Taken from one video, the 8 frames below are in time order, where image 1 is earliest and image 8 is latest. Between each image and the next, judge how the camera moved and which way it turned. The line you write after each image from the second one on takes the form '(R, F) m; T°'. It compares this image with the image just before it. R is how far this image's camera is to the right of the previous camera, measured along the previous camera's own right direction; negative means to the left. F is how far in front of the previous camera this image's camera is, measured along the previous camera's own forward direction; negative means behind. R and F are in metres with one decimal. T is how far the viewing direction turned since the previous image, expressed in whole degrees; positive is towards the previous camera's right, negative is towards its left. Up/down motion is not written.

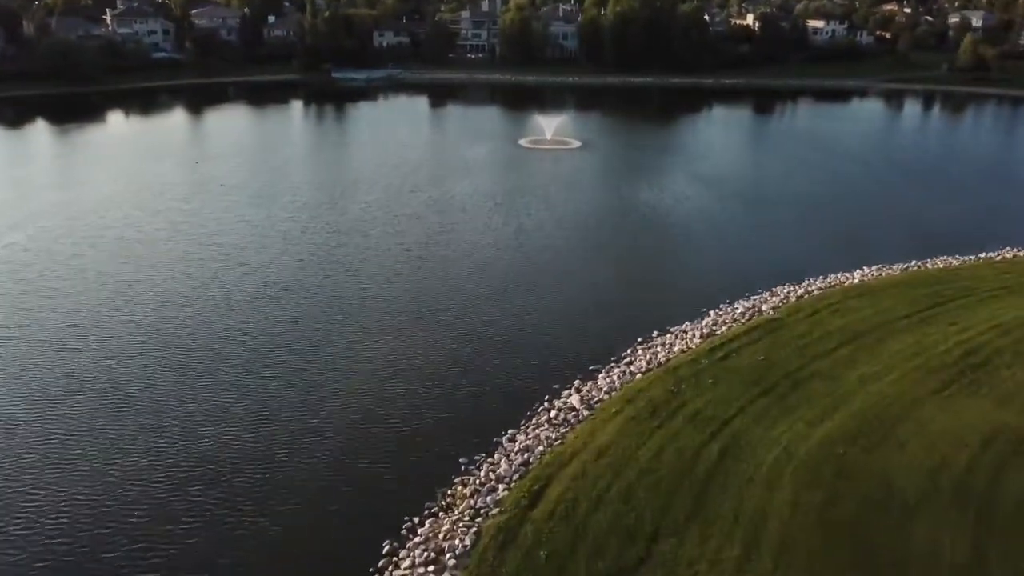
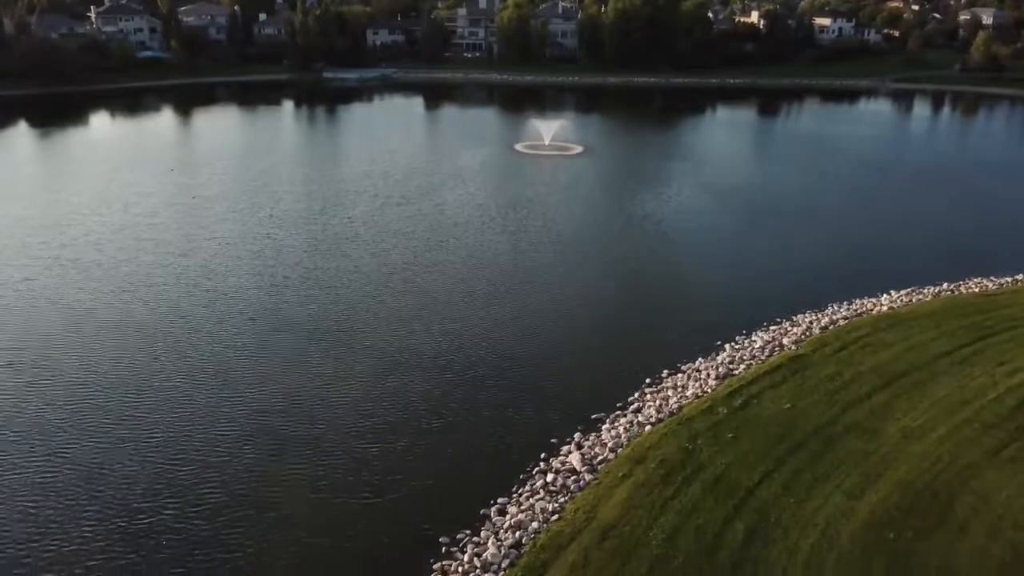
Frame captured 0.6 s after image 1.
(+0.1, +1.3) m; 0°
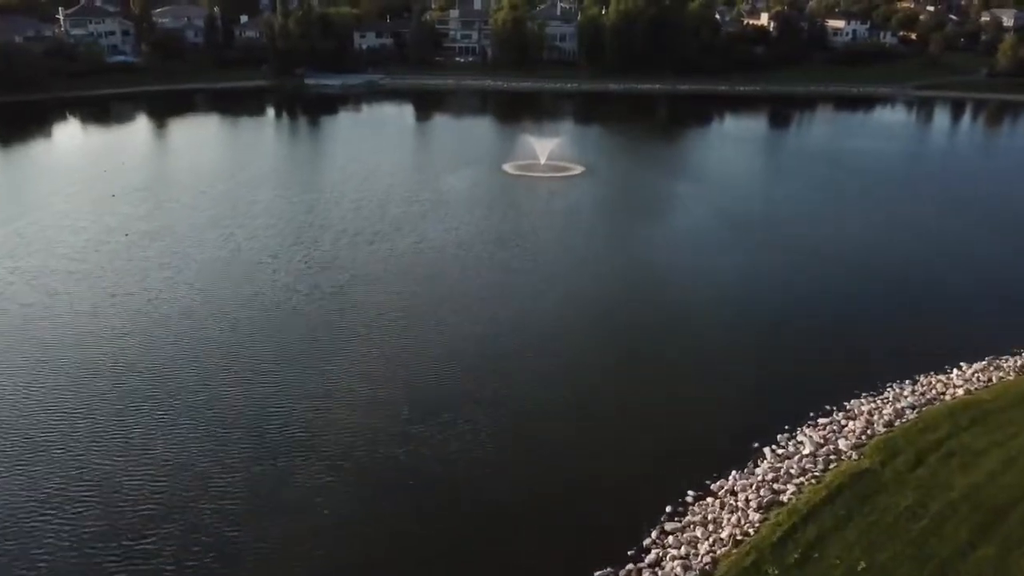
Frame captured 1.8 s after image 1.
(+0.2, +2.5) m; 0°
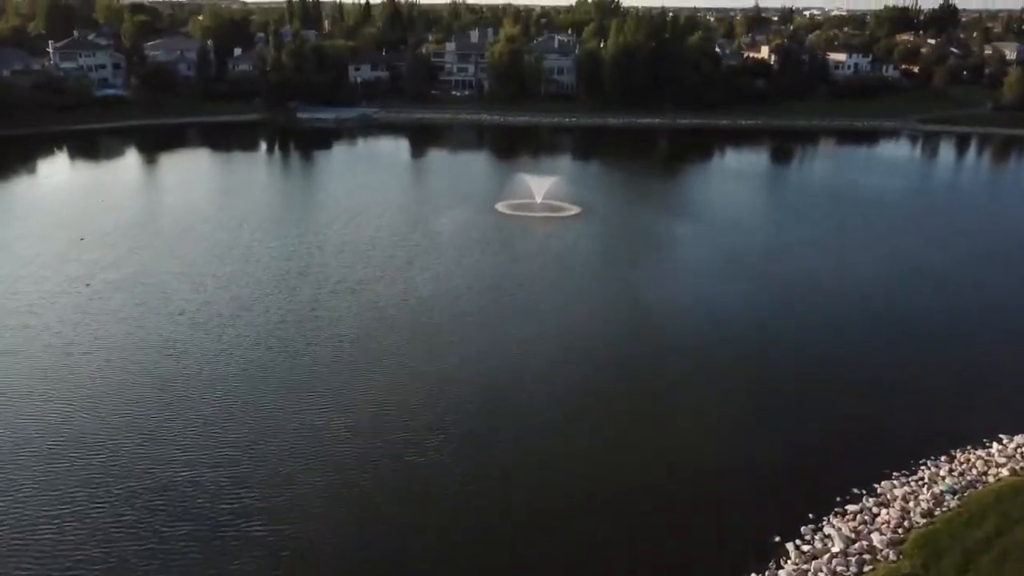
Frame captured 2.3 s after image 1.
(+0.1, +1.0) m; 0°
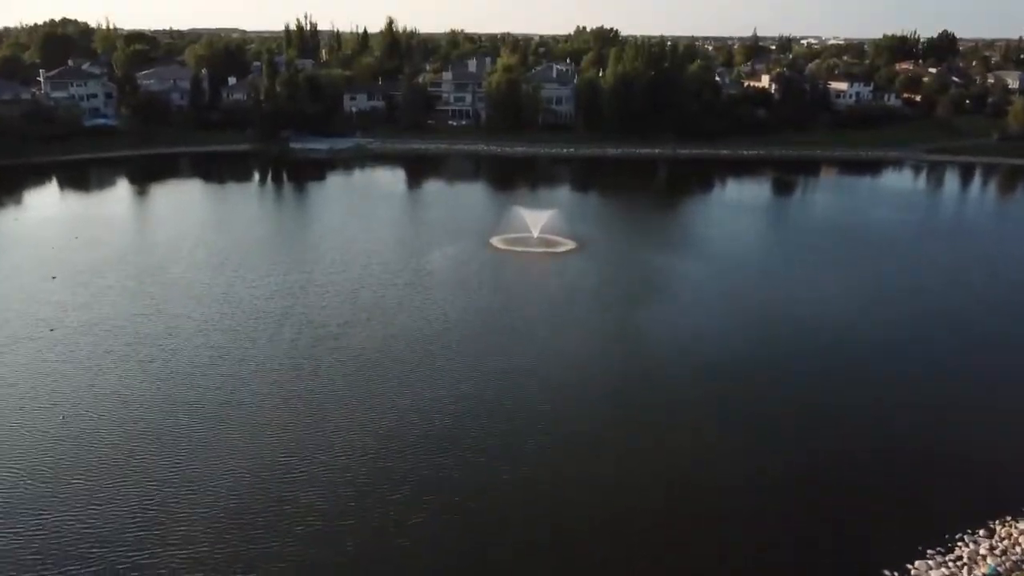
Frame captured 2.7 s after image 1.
(+0.1, +0.8) m; 0°
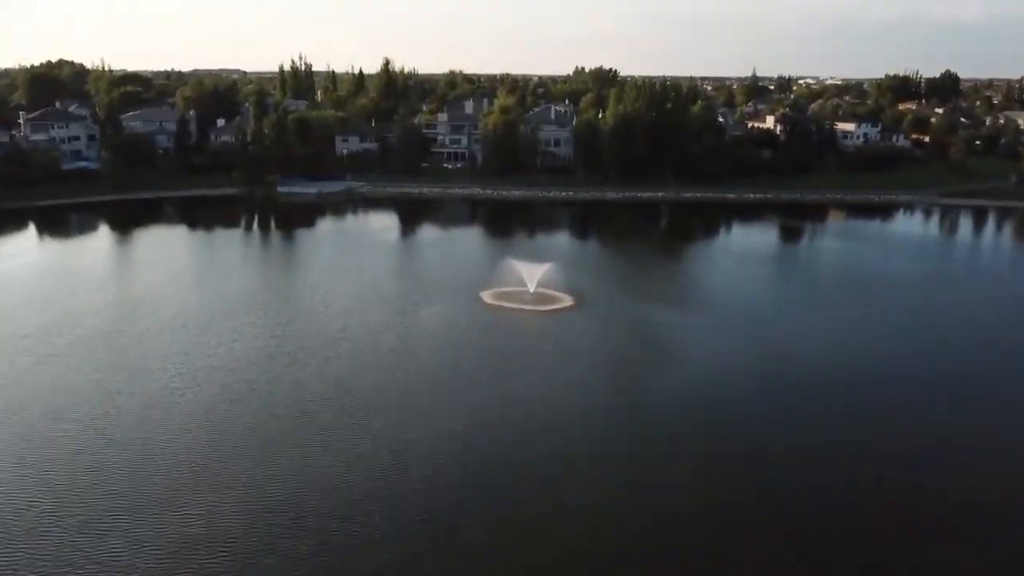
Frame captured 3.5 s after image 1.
(+0.1, +1.6) m; 0°
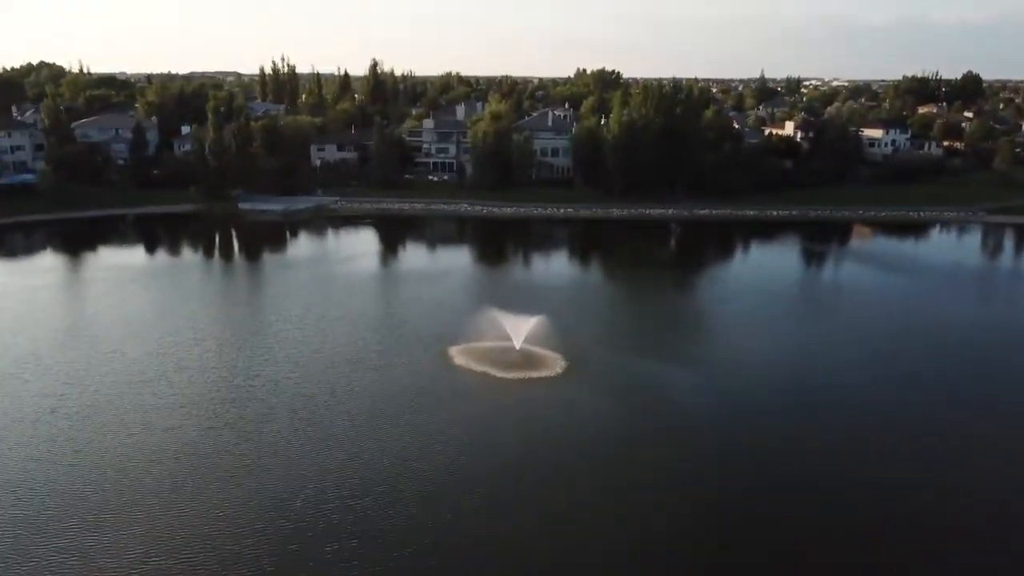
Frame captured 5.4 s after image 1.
(+0.4, +3.8) m; 0°
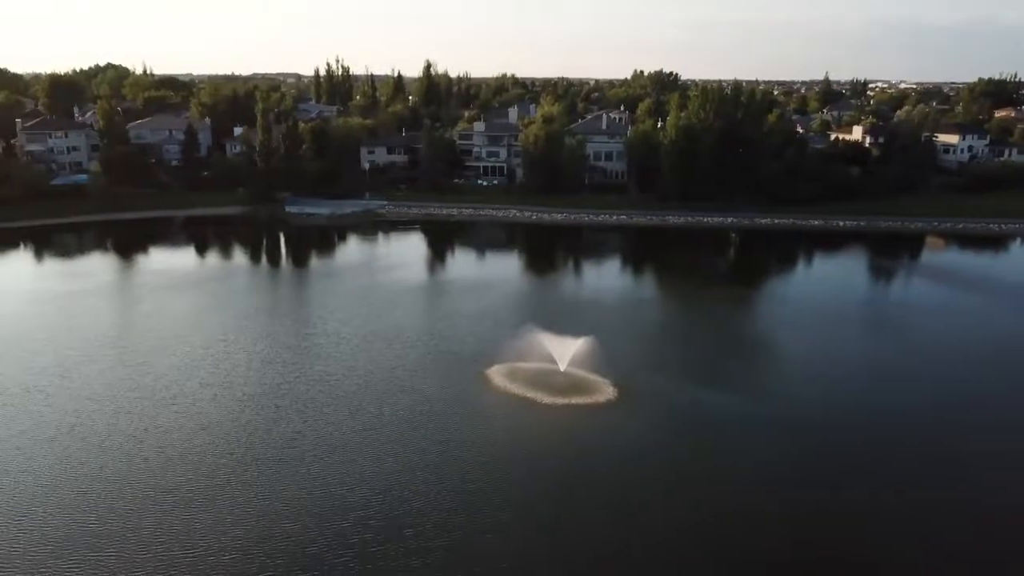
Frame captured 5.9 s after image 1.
(+0.2, +1.0) m; -4°
